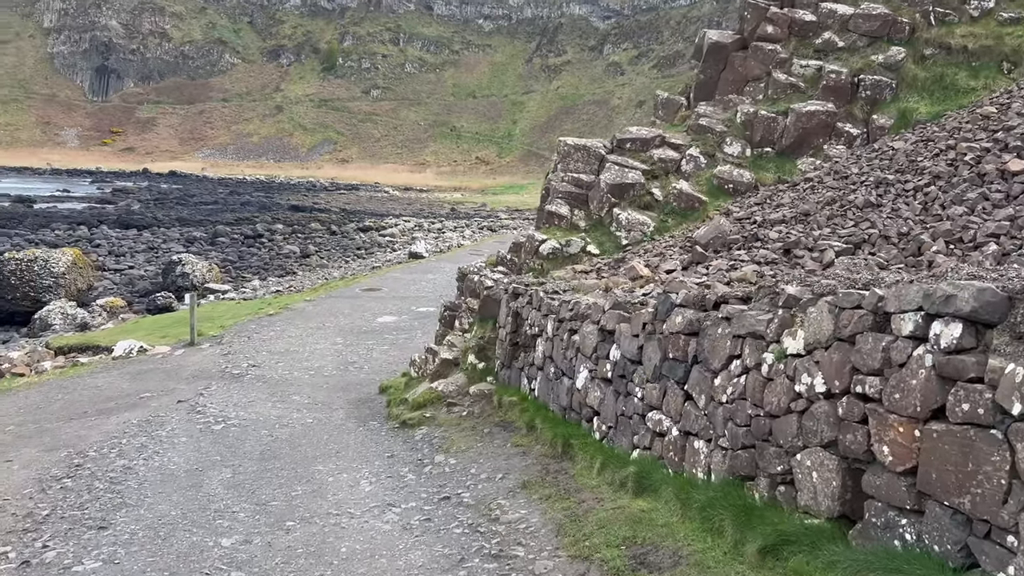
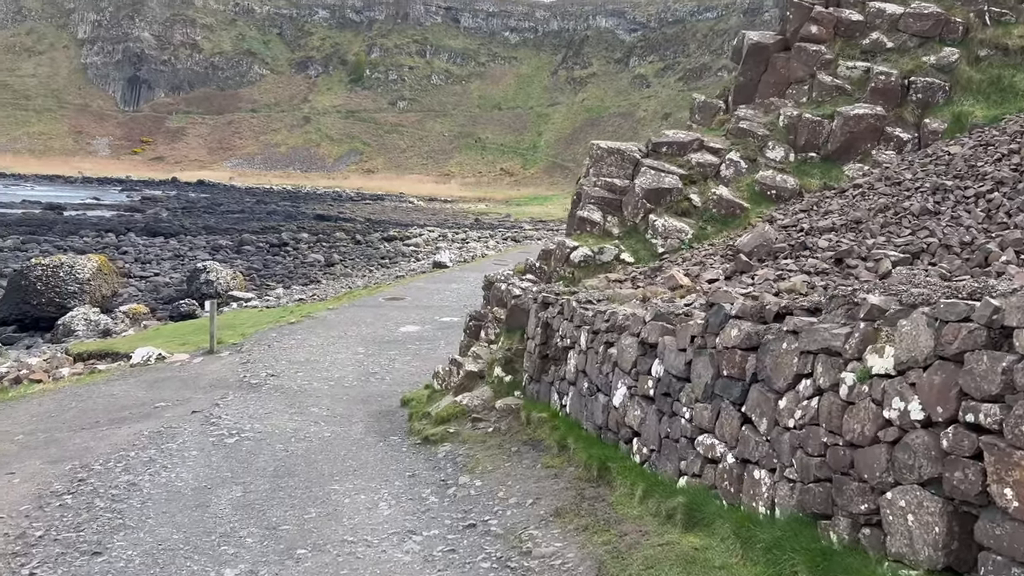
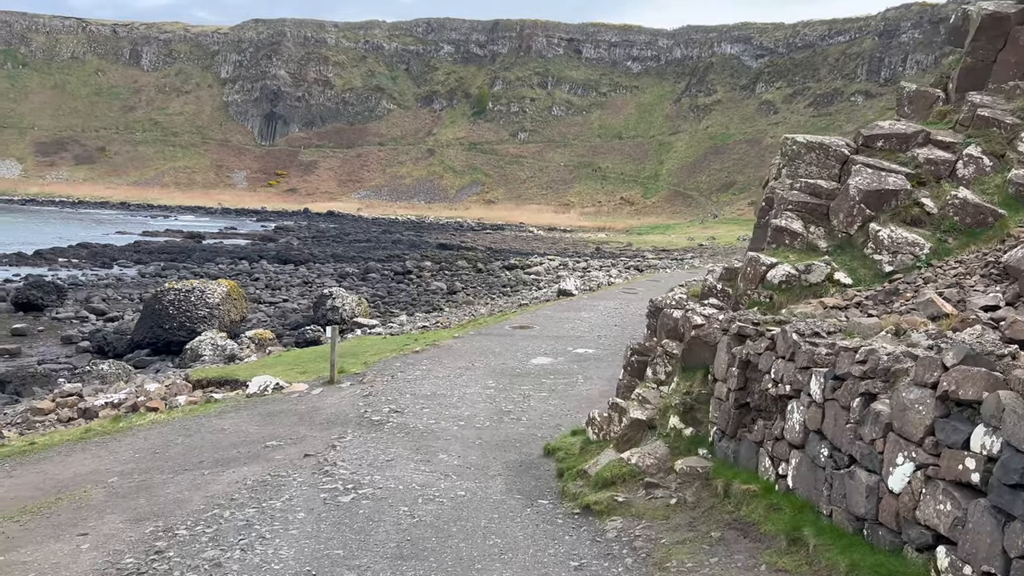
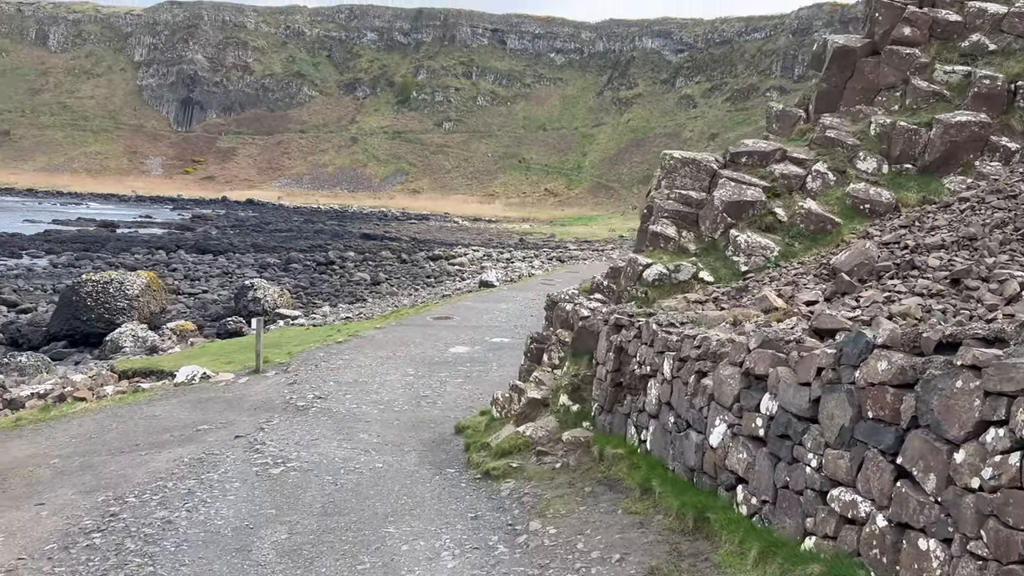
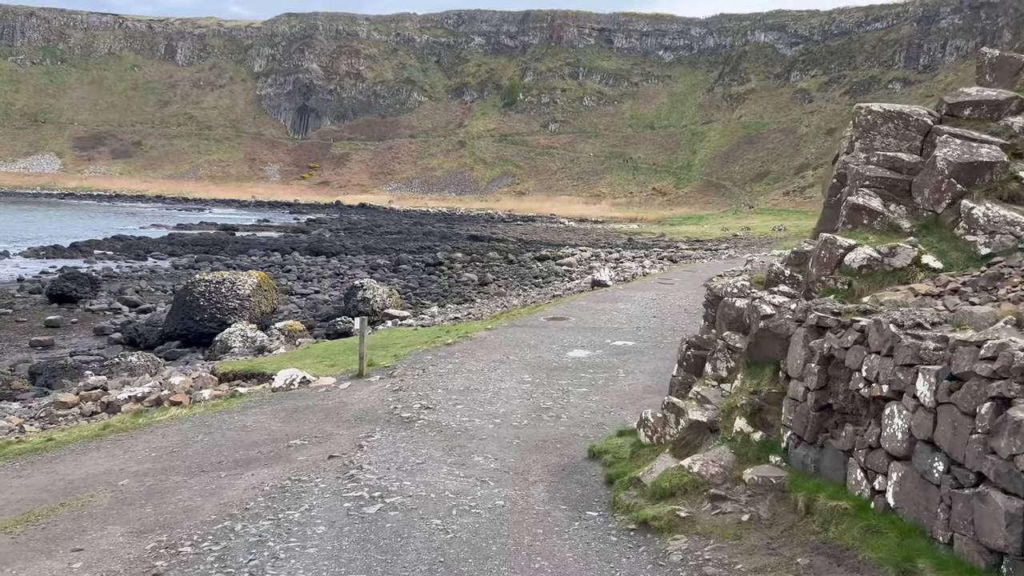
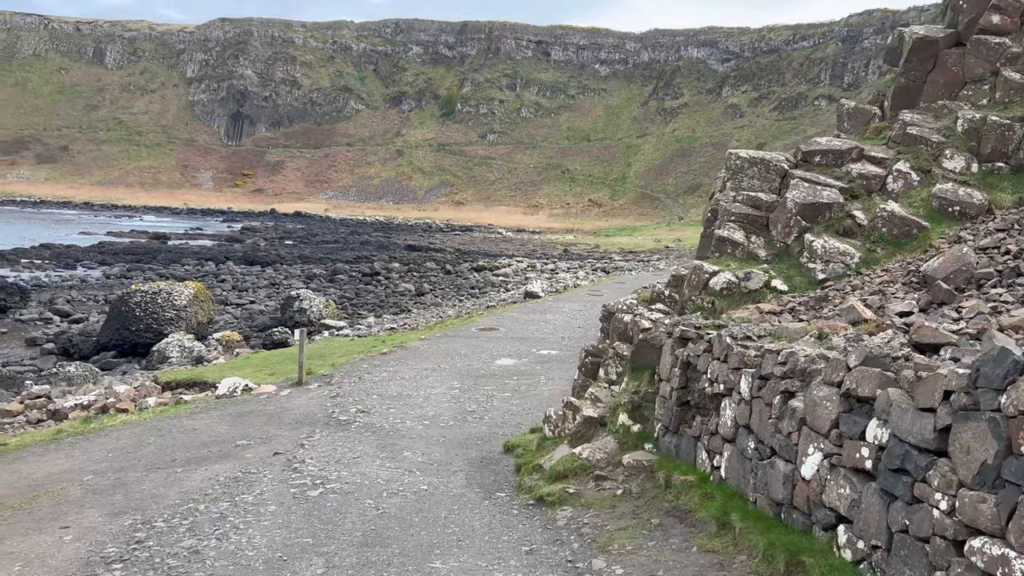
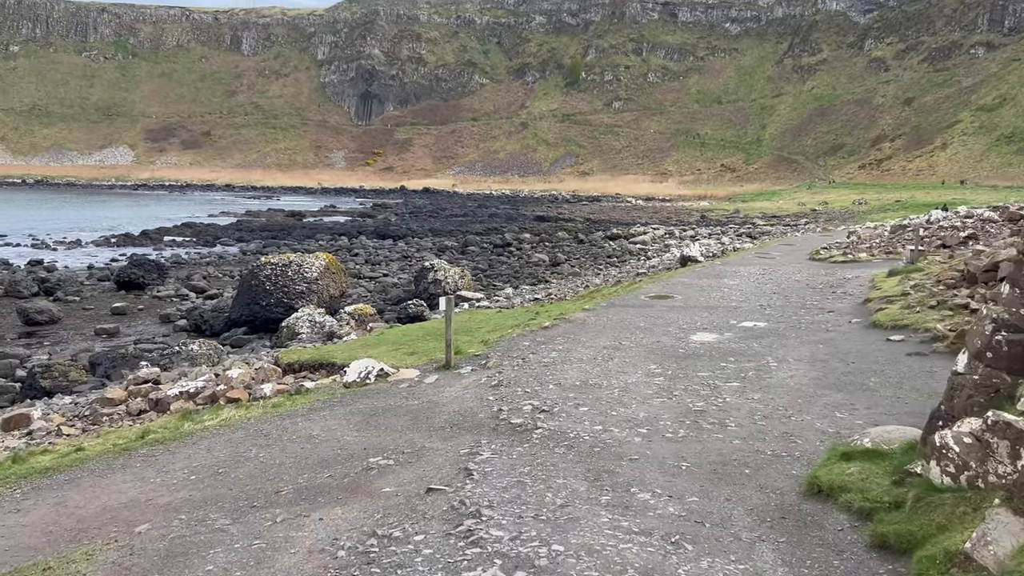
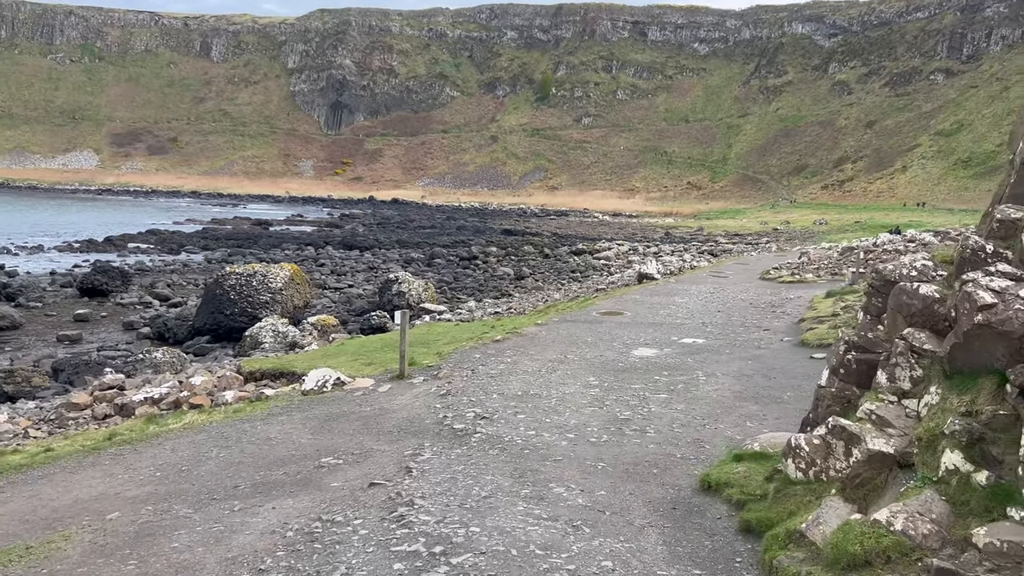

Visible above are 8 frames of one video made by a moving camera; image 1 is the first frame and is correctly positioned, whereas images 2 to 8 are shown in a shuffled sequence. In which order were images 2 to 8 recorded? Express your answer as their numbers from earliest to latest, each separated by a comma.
2, 4, 6, 3, 5, 8, 7
